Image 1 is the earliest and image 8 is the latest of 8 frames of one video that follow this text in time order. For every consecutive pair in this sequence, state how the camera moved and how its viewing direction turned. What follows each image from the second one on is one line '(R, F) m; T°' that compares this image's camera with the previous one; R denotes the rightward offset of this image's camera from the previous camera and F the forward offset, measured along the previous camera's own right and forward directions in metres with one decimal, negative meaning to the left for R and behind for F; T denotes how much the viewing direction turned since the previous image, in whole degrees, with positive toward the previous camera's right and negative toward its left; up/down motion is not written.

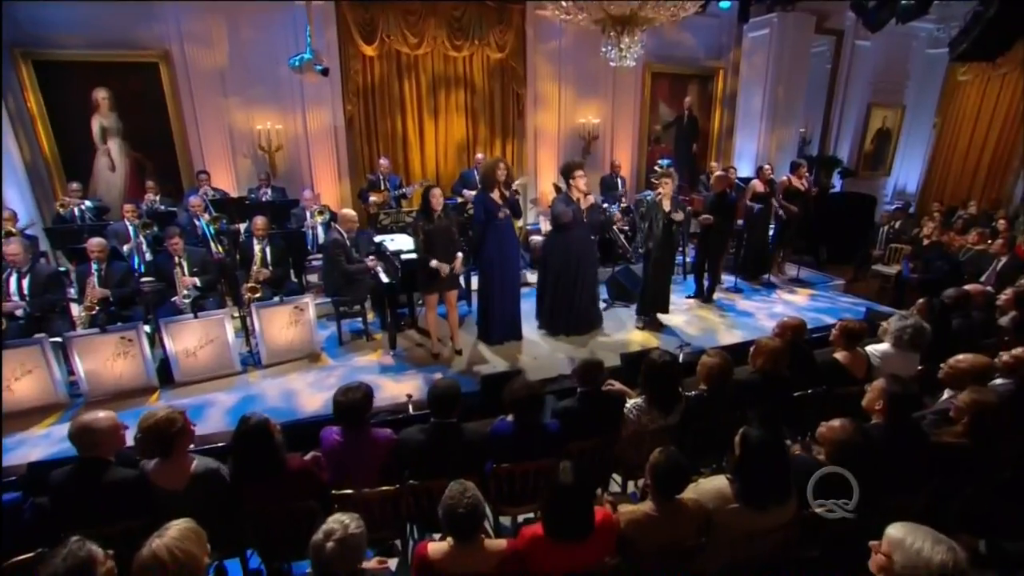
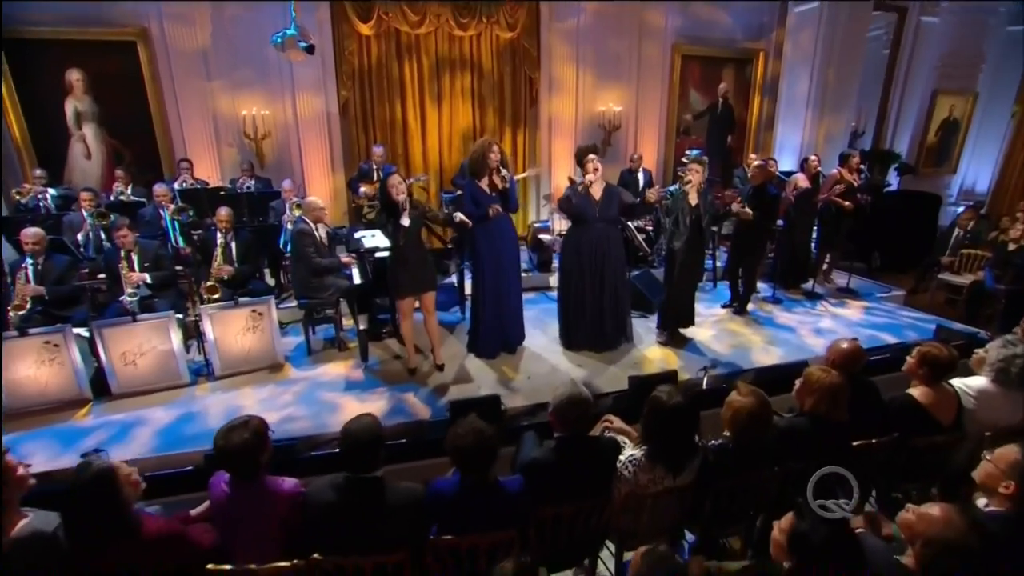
(+0.3, +0.8) m; -3°
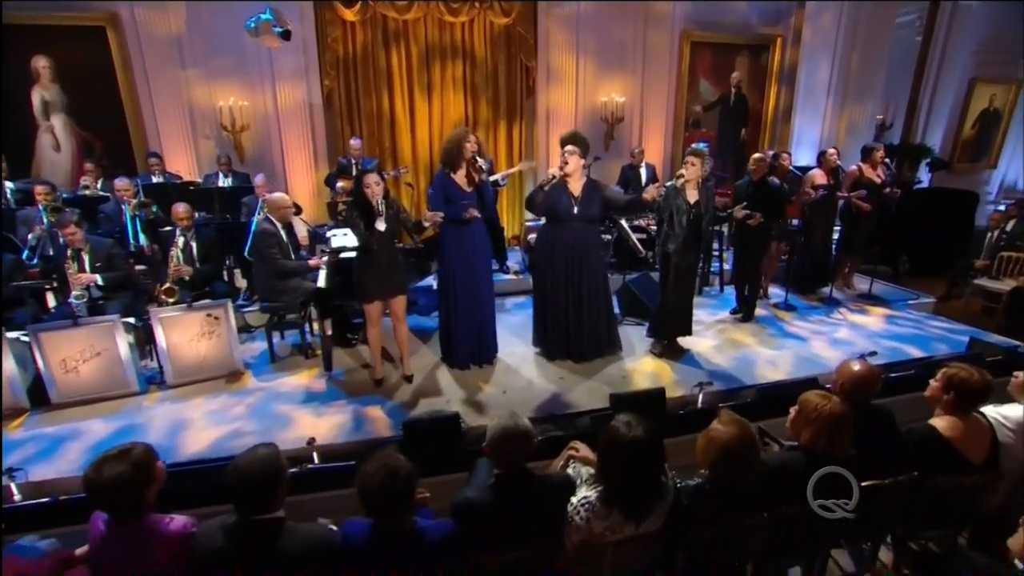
(+0.3, +0.4) m; -2°
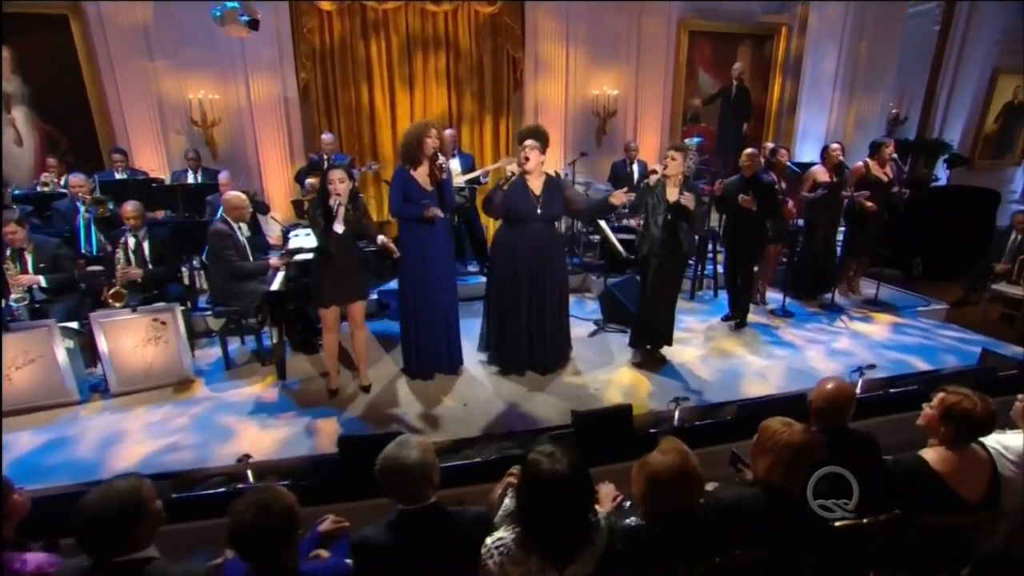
(+0.3, +0.3) m; -2°
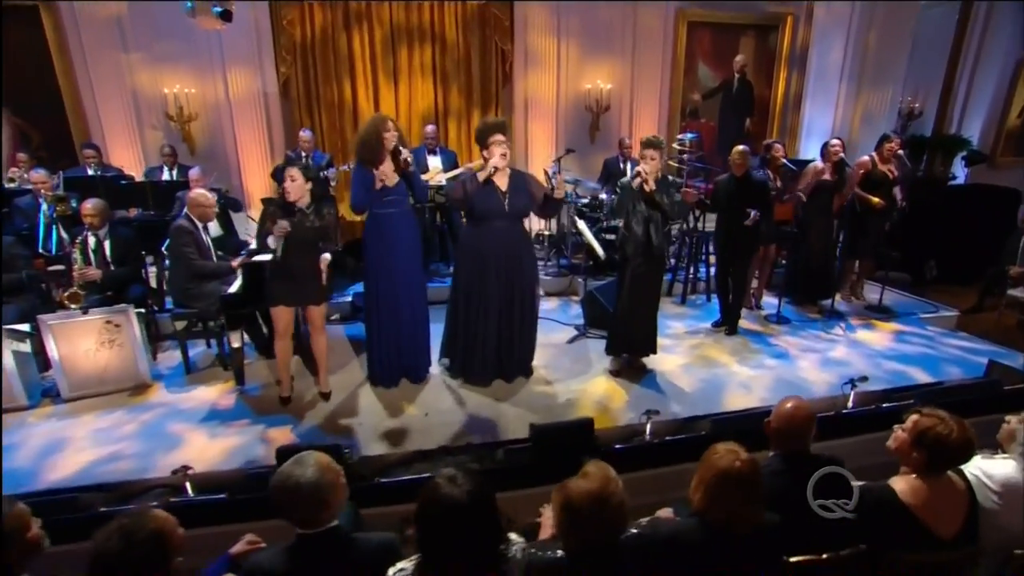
(+0.3, +0.2) m; -2°
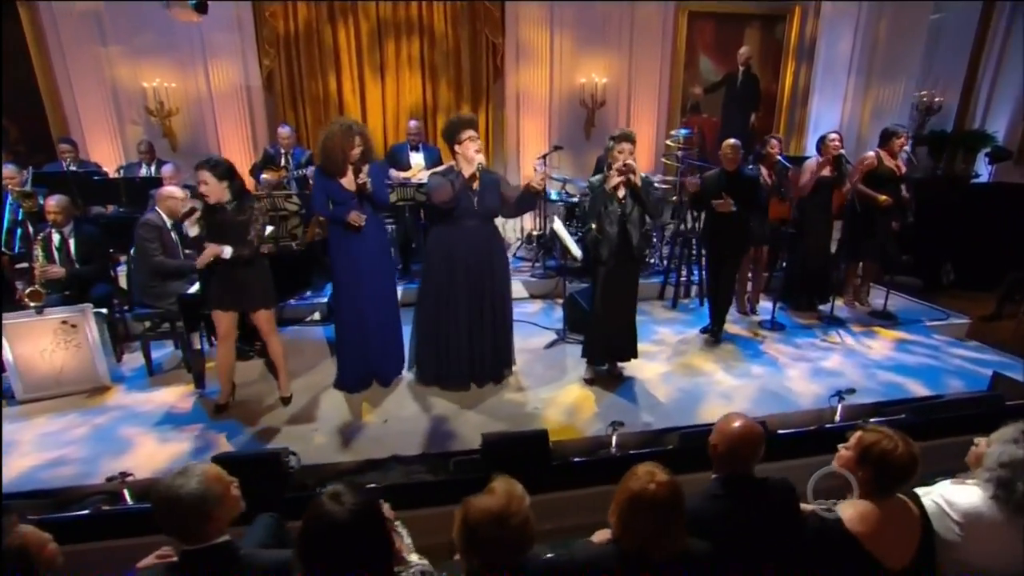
(+0.3, +0.2) m; -2°
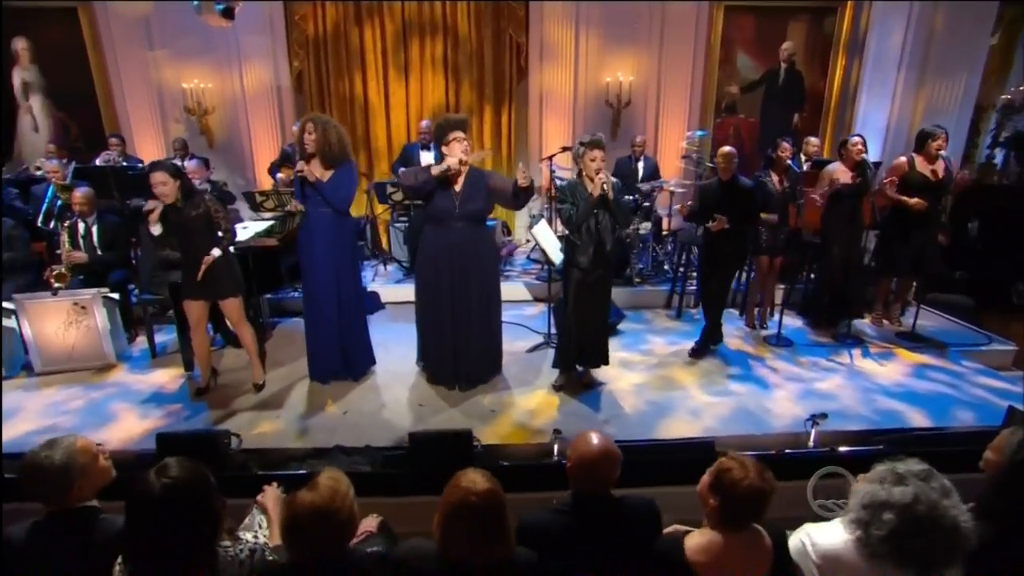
(+0.7, +0.1) m; -8°
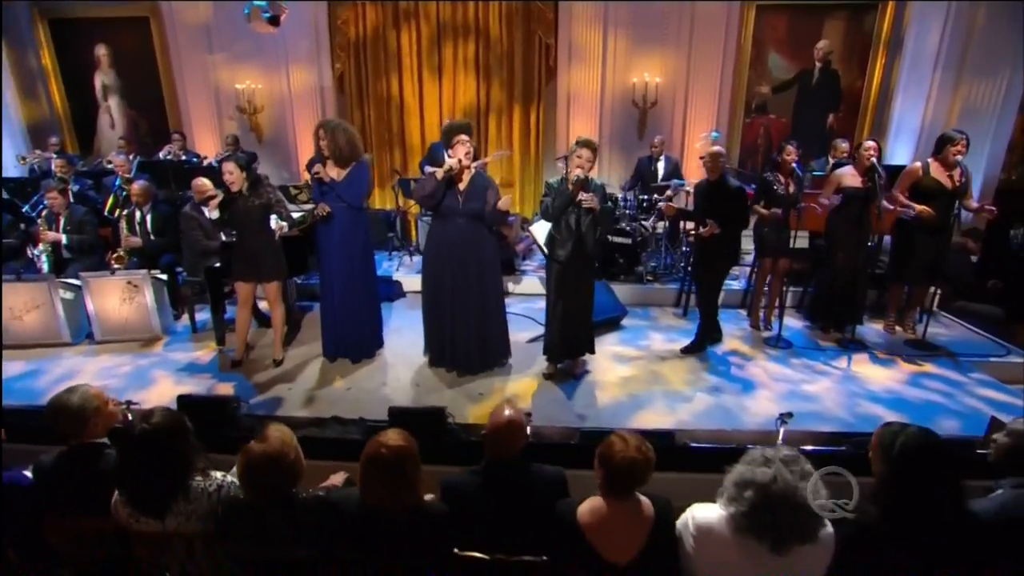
(+0.4, -0.2) m; -6°
